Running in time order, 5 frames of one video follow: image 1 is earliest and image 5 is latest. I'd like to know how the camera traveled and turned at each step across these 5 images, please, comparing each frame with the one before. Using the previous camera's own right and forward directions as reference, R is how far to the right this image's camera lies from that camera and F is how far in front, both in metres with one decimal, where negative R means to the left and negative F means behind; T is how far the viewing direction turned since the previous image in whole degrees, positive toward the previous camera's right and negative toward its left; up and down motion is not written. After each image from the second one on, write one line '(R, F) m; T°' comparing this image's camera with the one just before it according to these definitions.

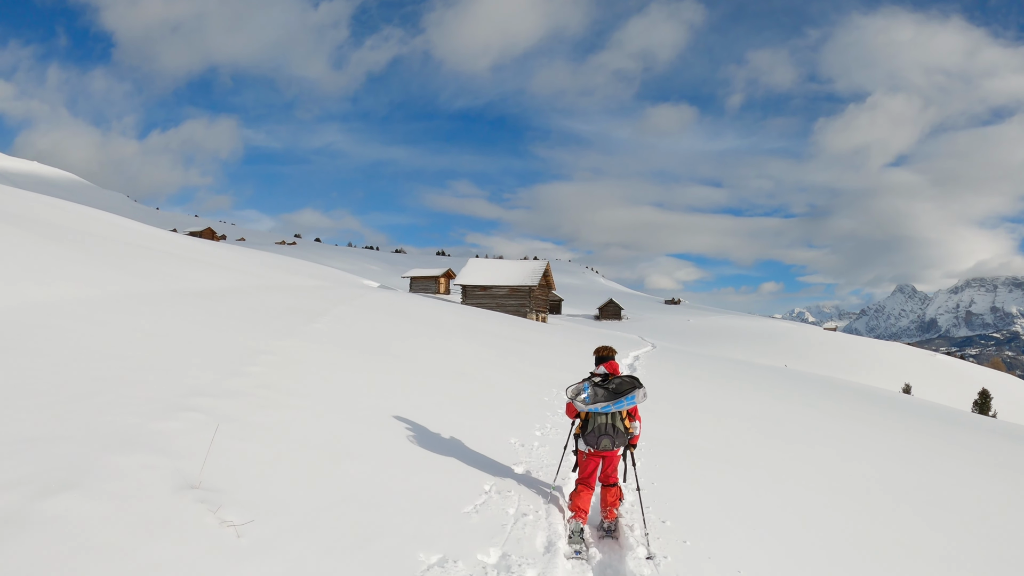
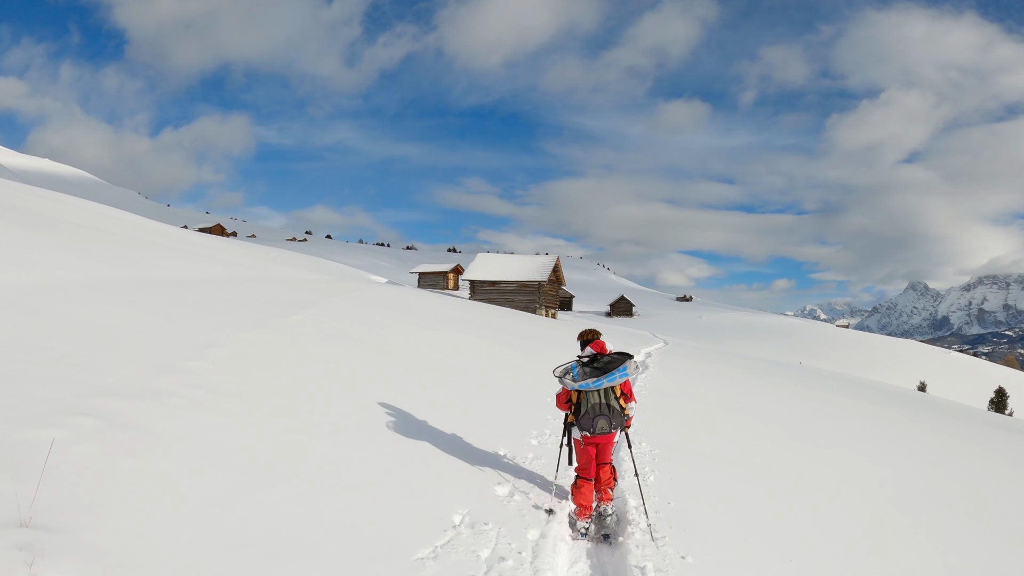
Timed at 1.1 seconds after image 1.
(+0.1, +0.6) m; -1°
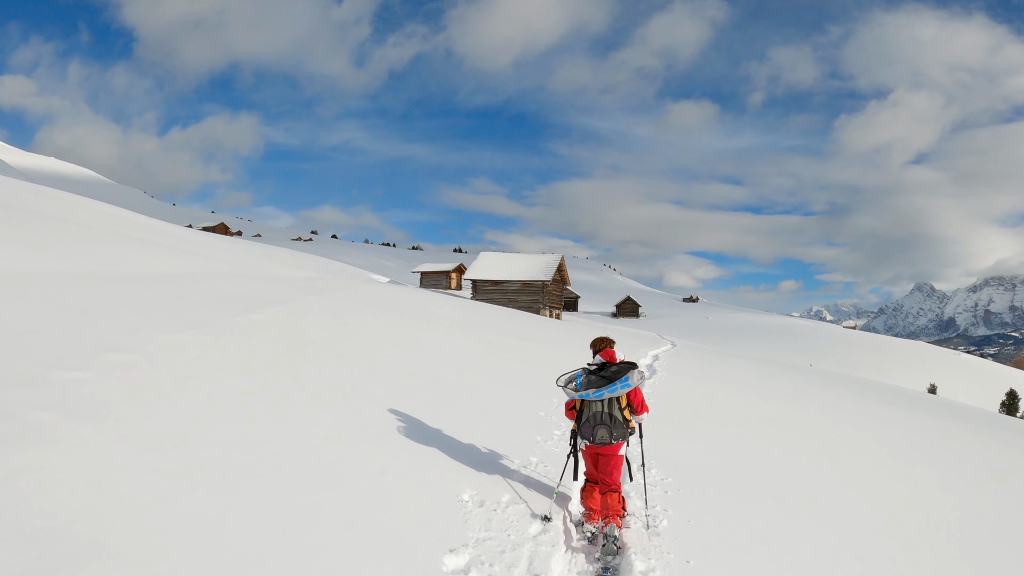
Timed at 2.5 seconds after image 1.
(+0.1, +0.7) m; -1°
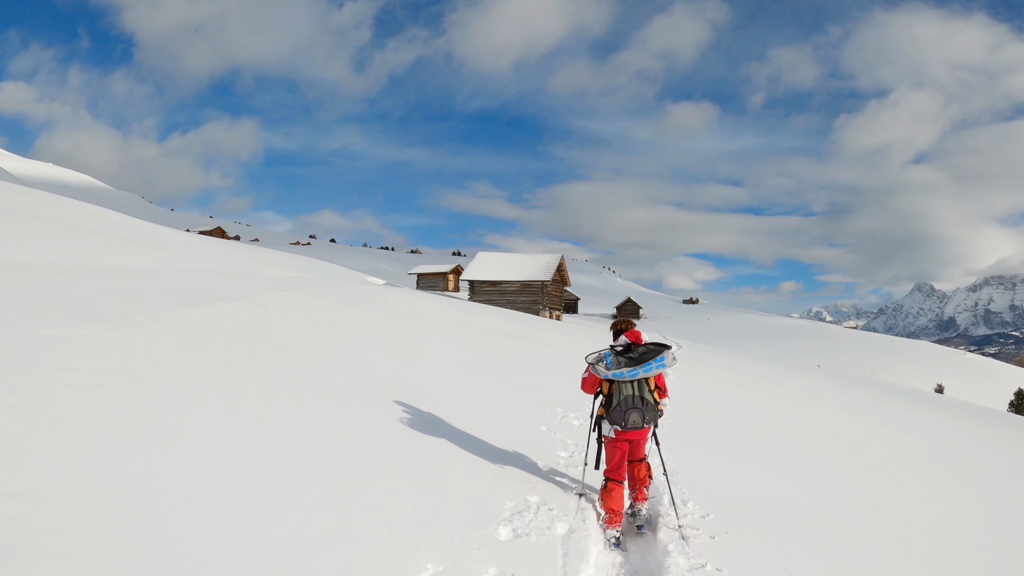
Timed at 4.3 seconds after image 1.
(+0.1, +0.8) m; 0°
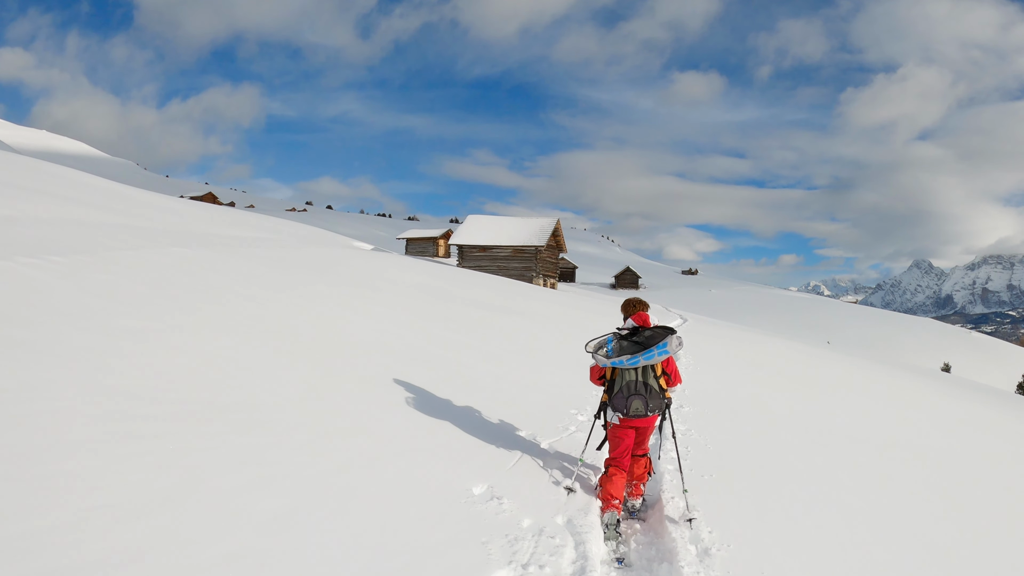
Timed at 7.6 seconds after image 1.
(+0.5, +1.7) m; 0°
